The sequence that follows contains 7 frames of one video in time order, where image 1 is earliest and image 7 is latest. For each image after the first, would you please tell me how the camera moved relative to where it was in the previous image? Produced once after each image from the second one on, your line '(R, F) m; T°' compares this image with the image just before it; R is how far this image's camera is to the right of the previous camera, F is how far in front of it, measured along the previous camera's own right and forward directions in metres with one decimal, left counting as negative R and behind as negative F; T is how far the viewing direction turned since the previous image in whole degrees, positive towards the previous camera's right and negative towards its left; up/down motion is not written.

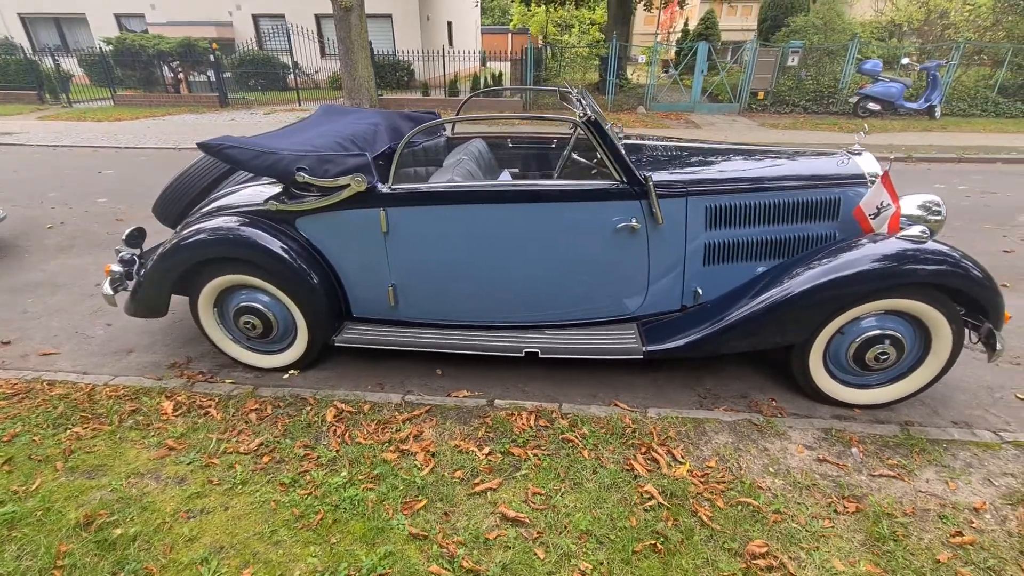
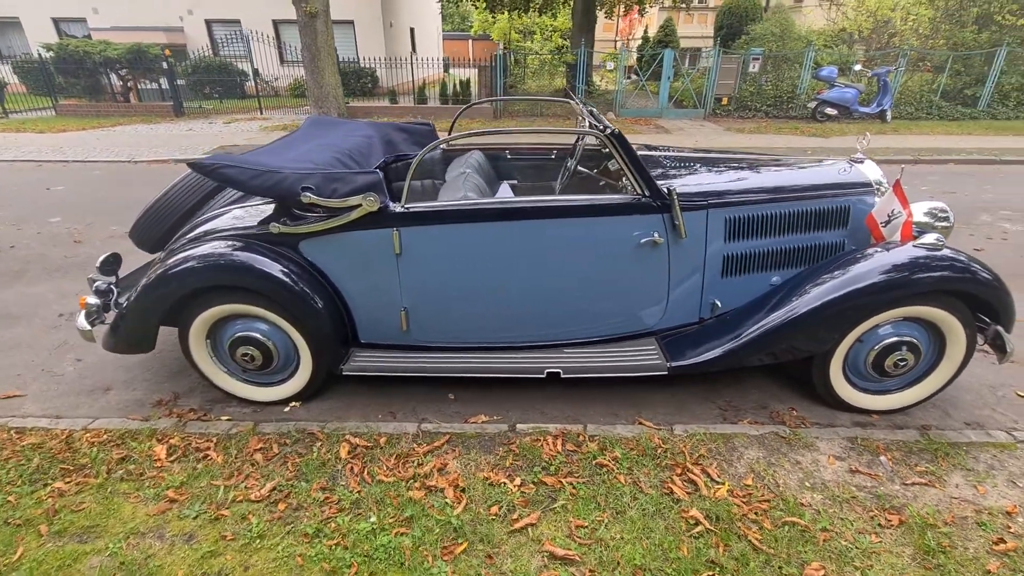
(-0.3, +0.1) m; +4°
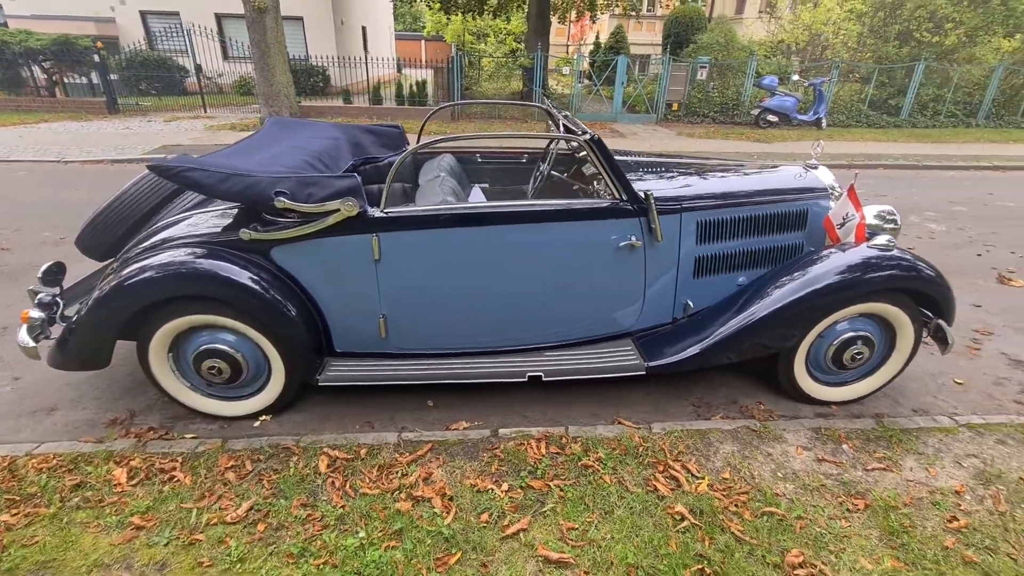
(-0.1, 0.0) m; +5°
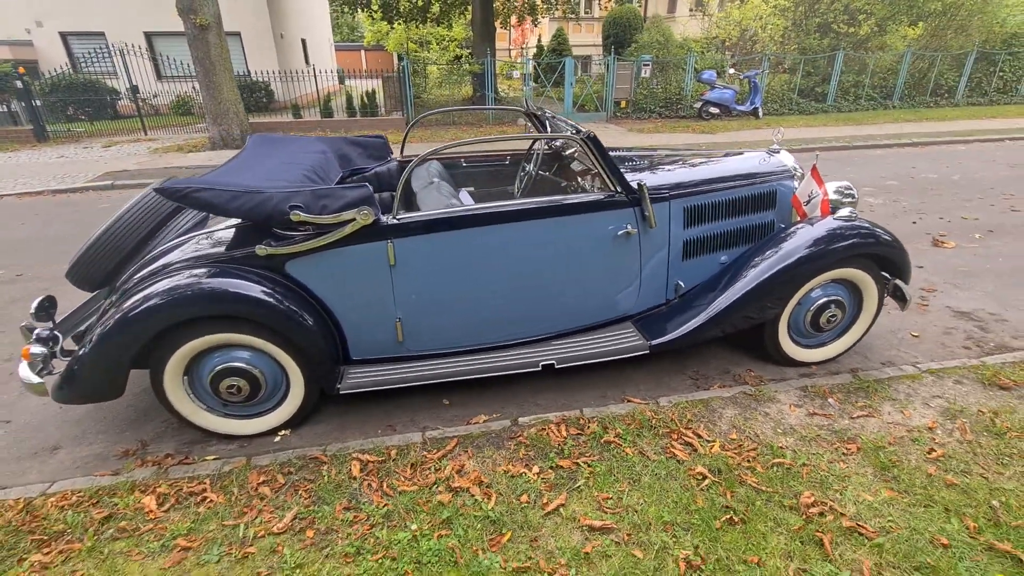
(-0.3, -0.1) m; +5°
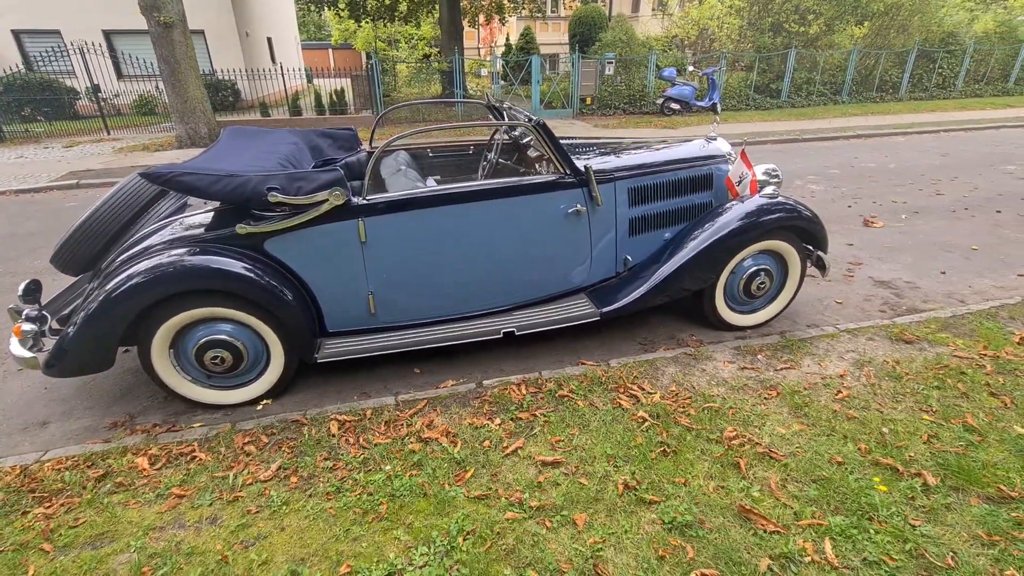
(+0.1, -0.3) m; +3°
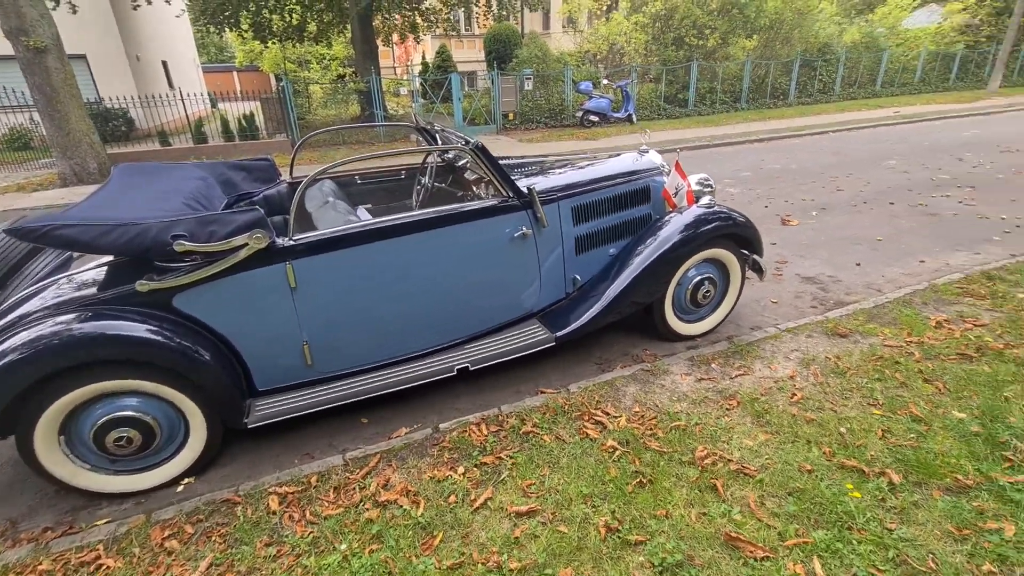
(-0.1, +0.2) m; +8°
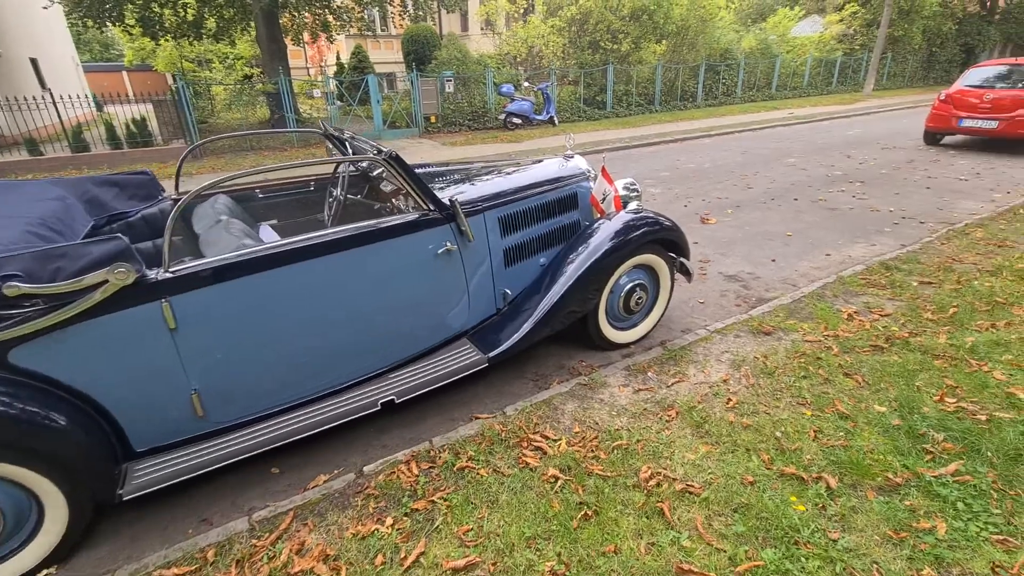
(0.0, +0.2) m; +8°
